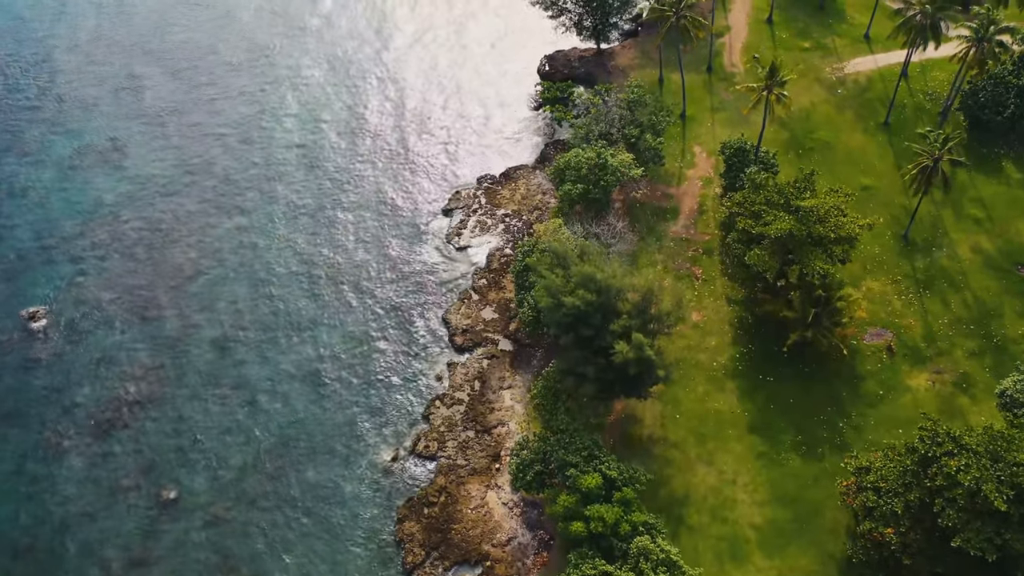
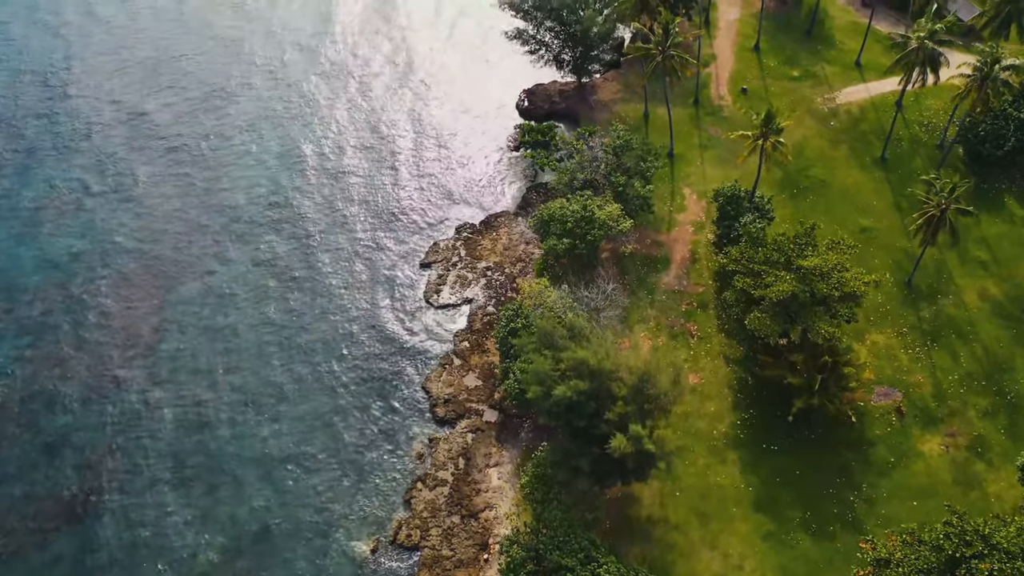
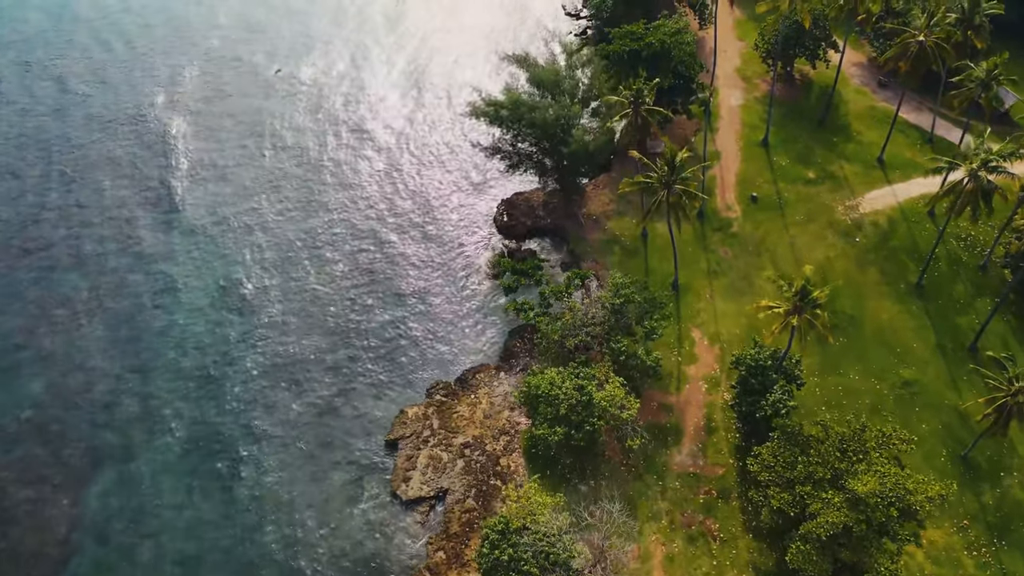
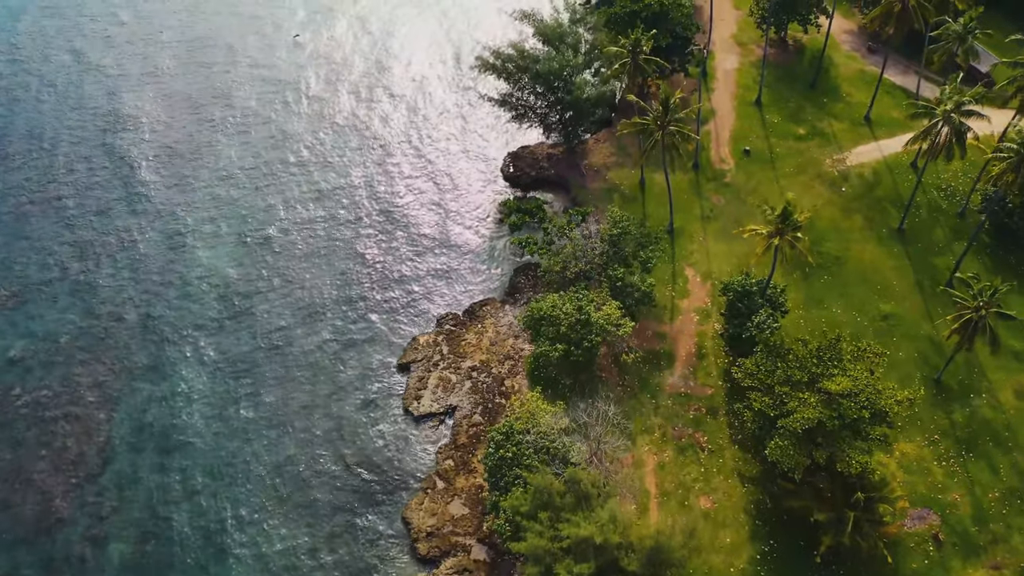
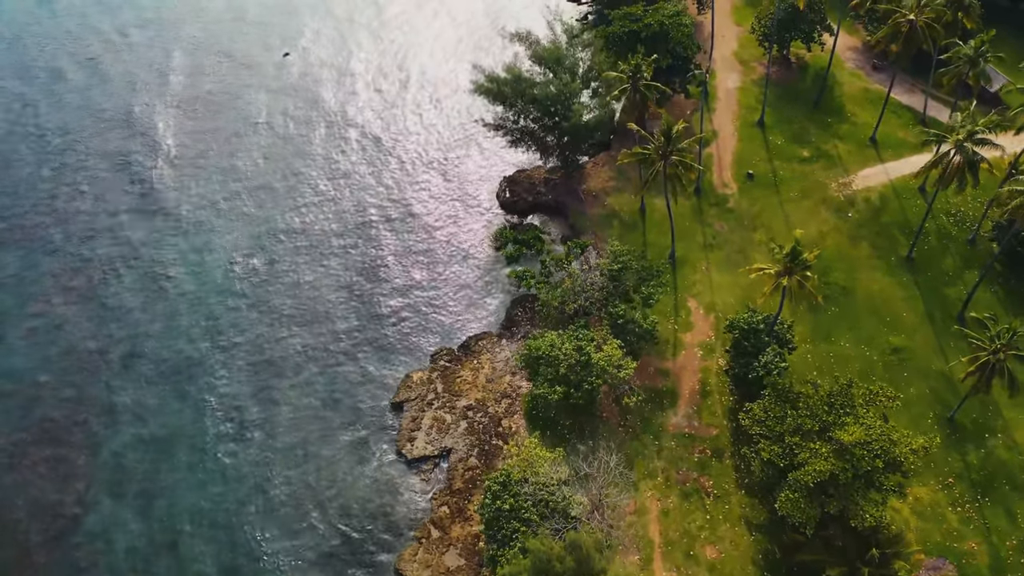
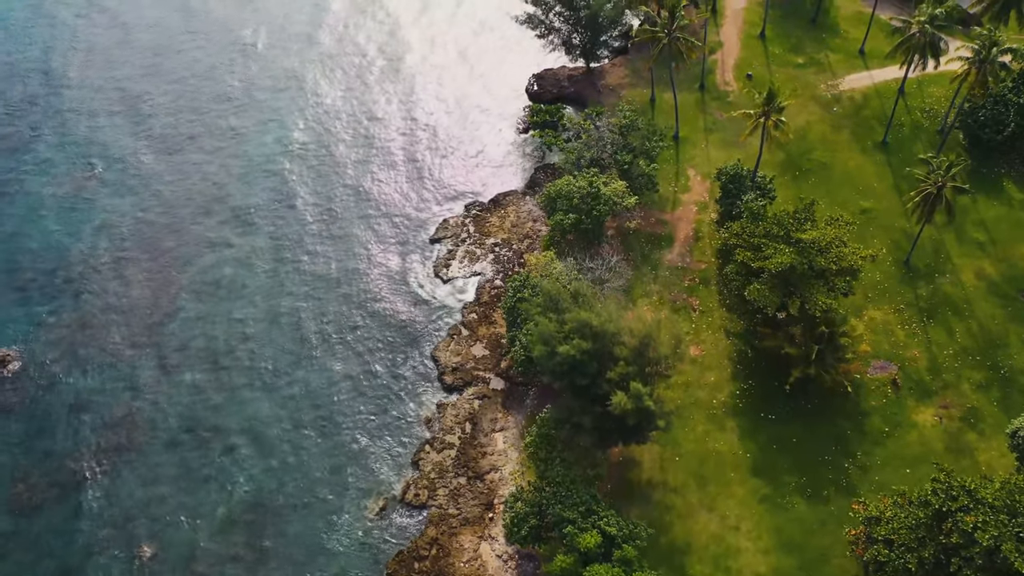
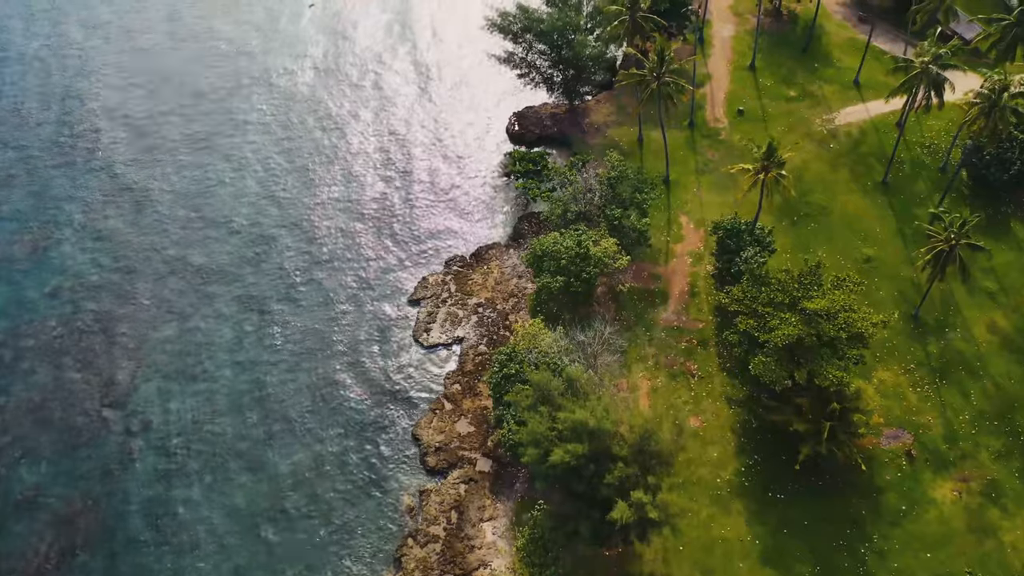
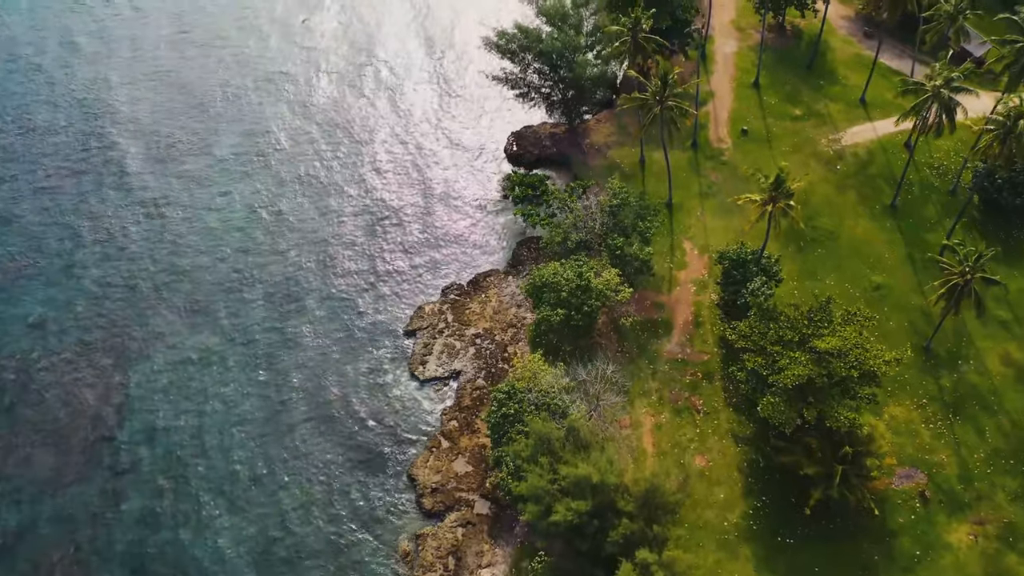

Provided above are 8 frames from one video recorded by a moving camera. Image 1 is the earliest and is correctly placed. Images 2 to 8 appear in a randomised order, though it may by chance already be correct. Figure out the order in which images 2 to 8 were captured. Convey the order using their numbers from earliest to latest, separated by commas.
6, 2, 7, 8, 4, 5, 3
